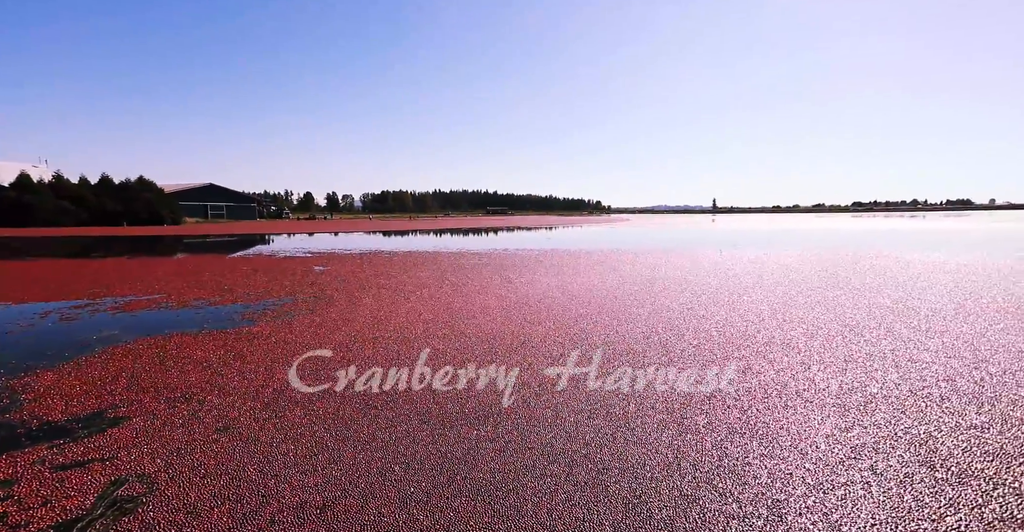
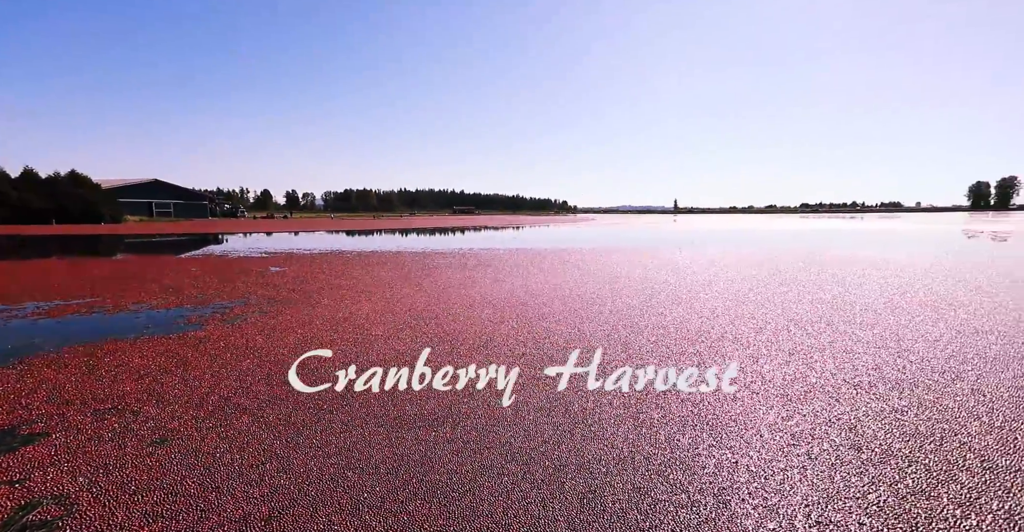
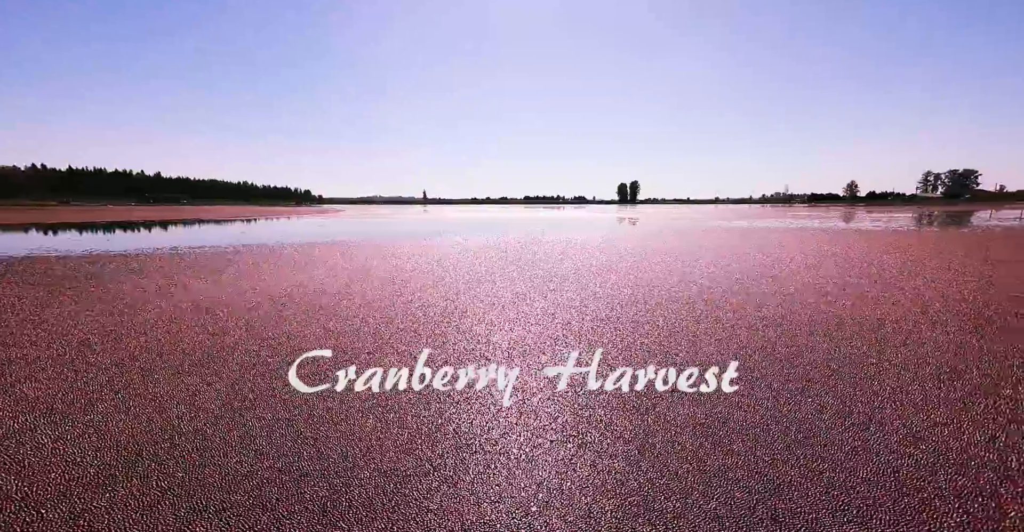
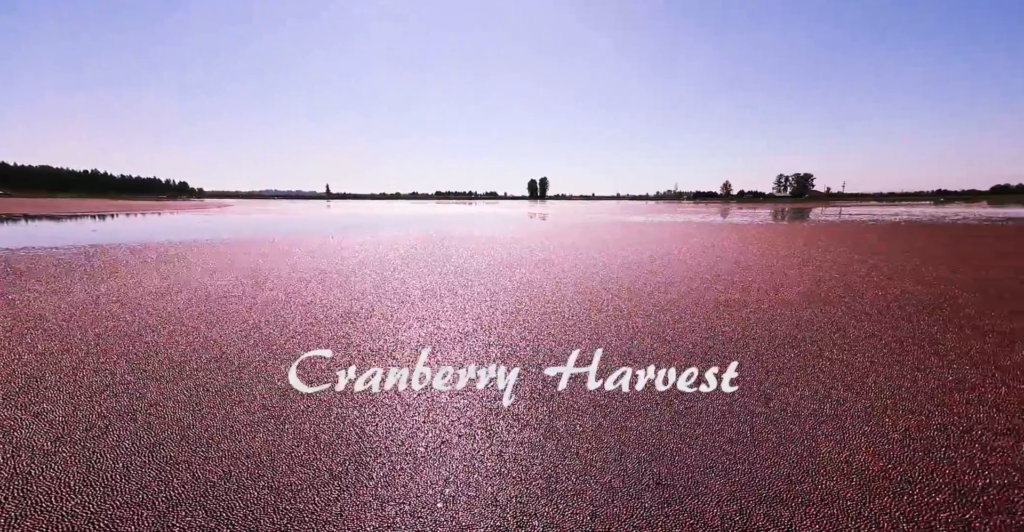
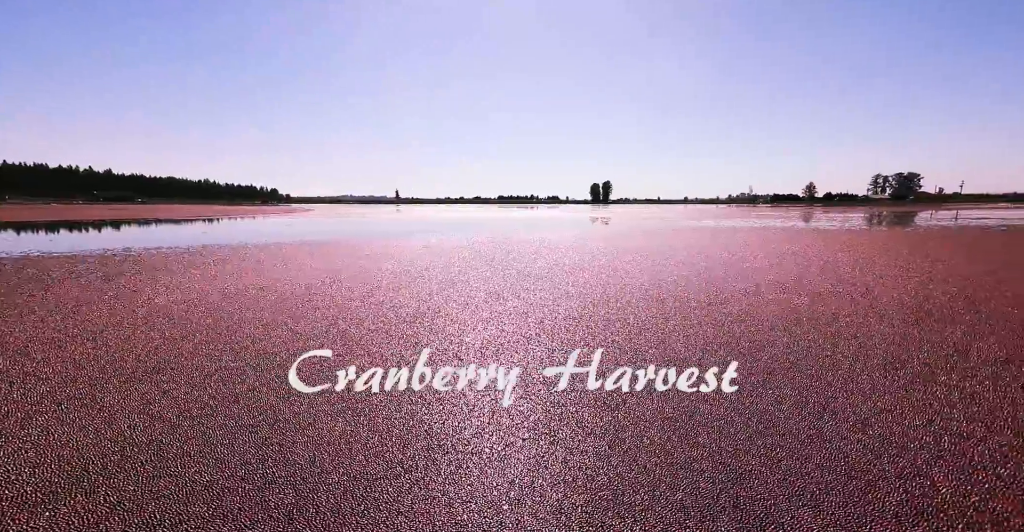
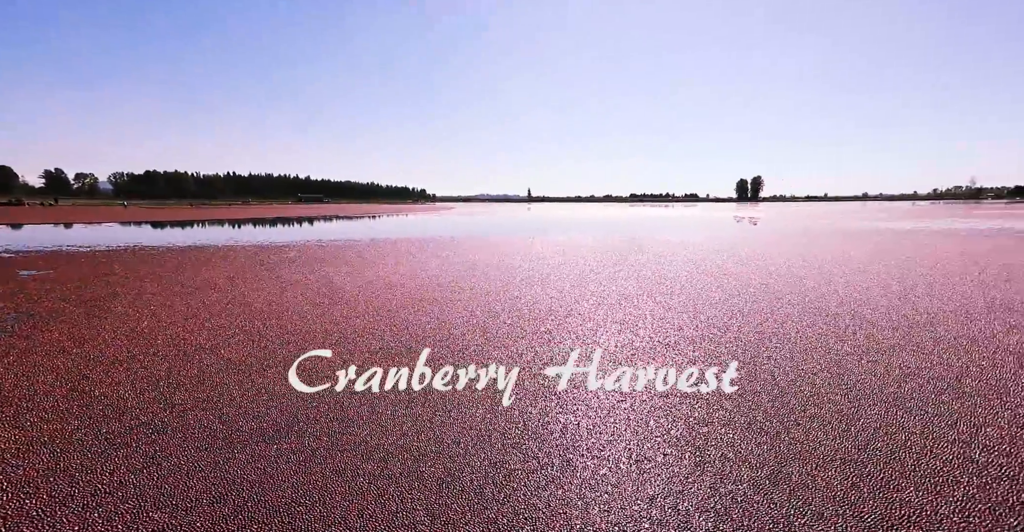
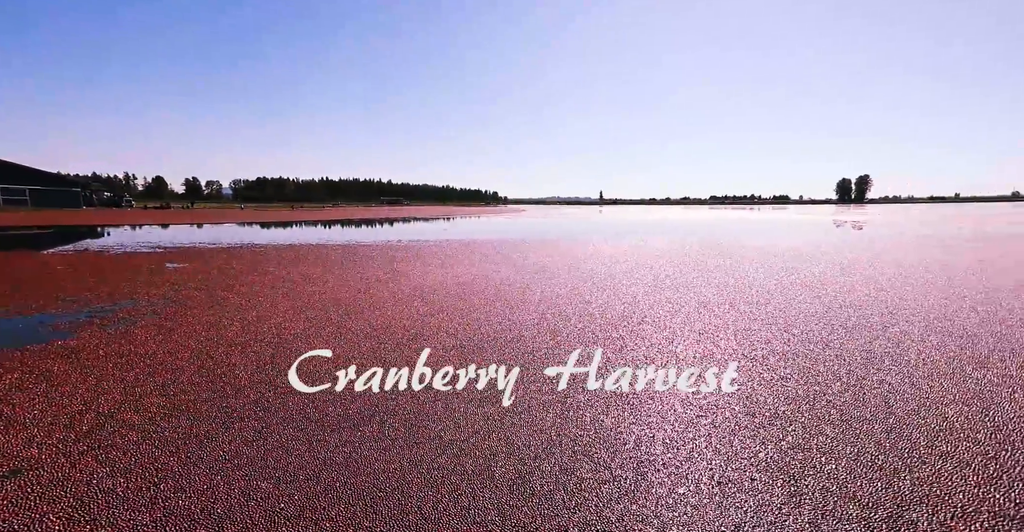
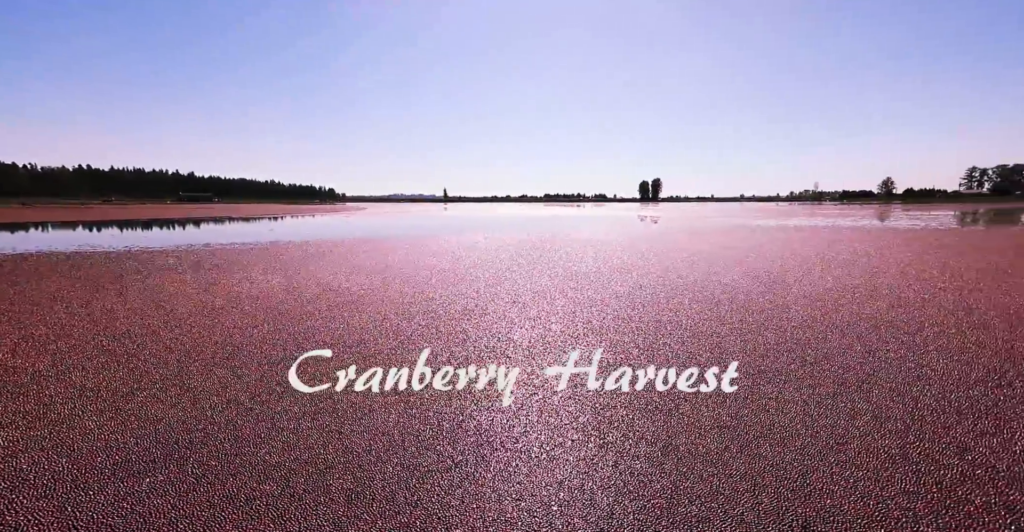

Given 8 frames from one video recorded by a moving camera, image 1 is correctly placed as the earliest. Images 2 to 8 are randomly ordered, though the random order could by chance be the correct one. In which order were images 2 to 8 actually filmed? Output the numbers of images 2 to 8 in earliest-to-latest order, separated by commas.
2, 7, 6, 8, 3, 5, 4
